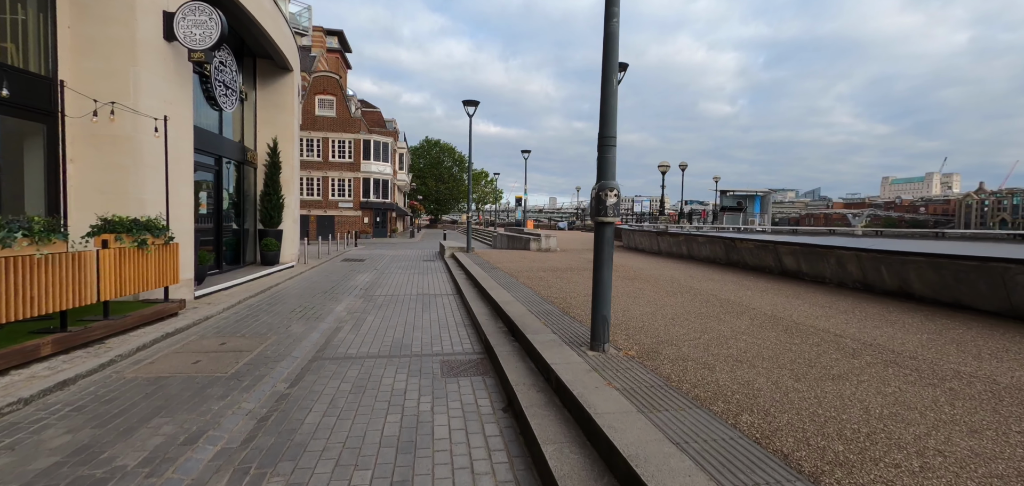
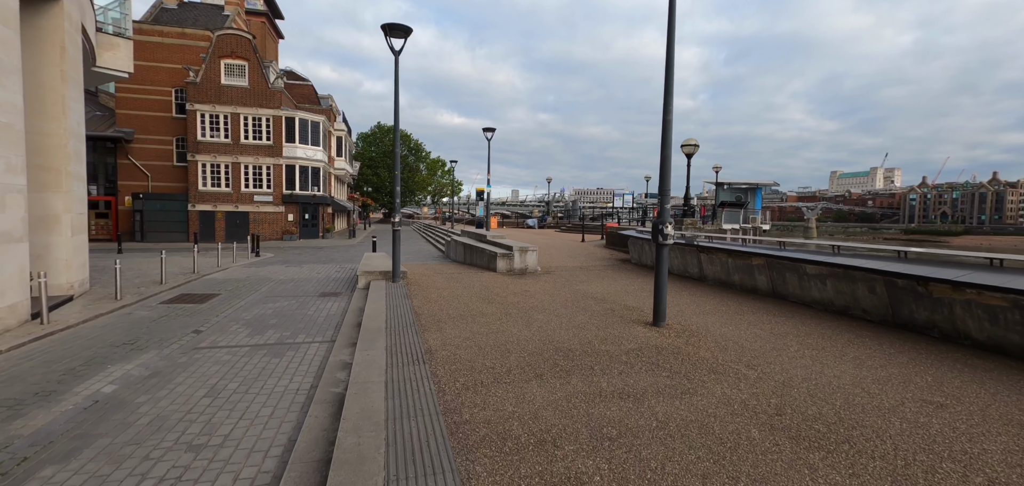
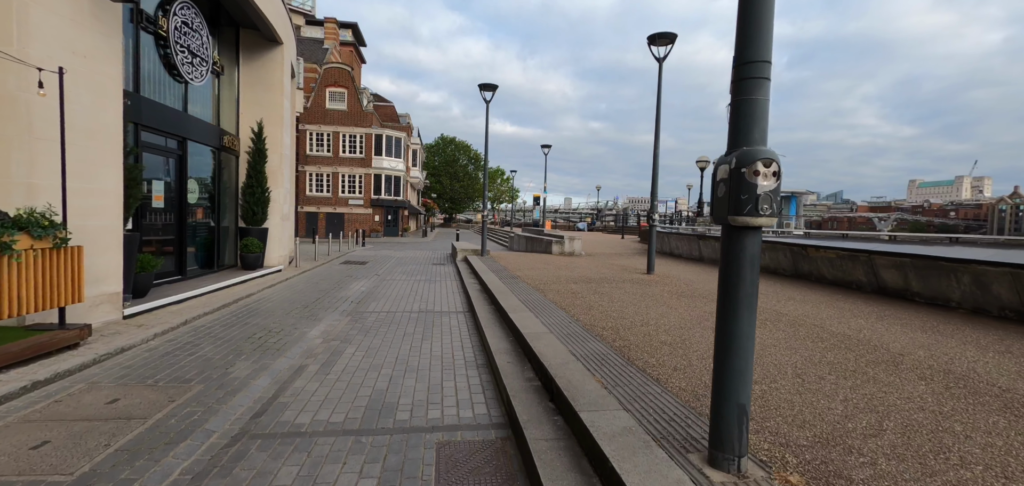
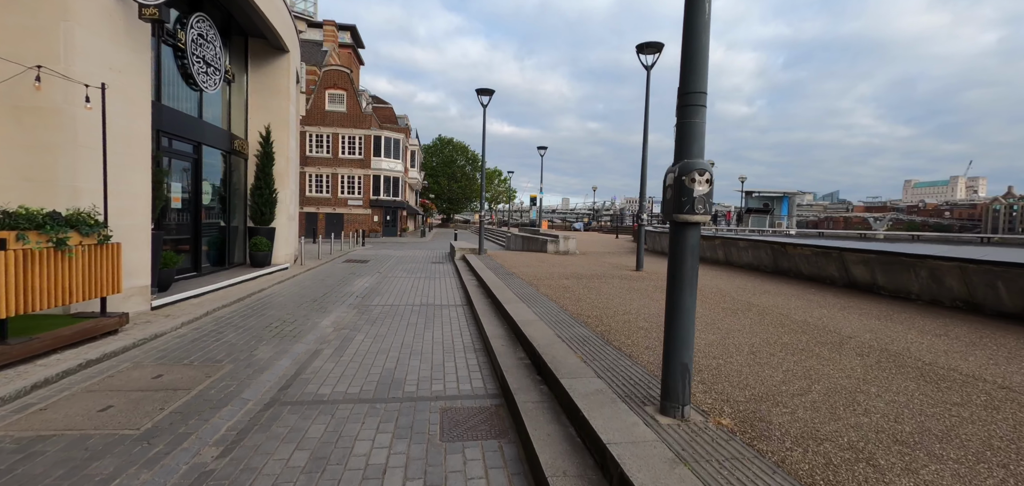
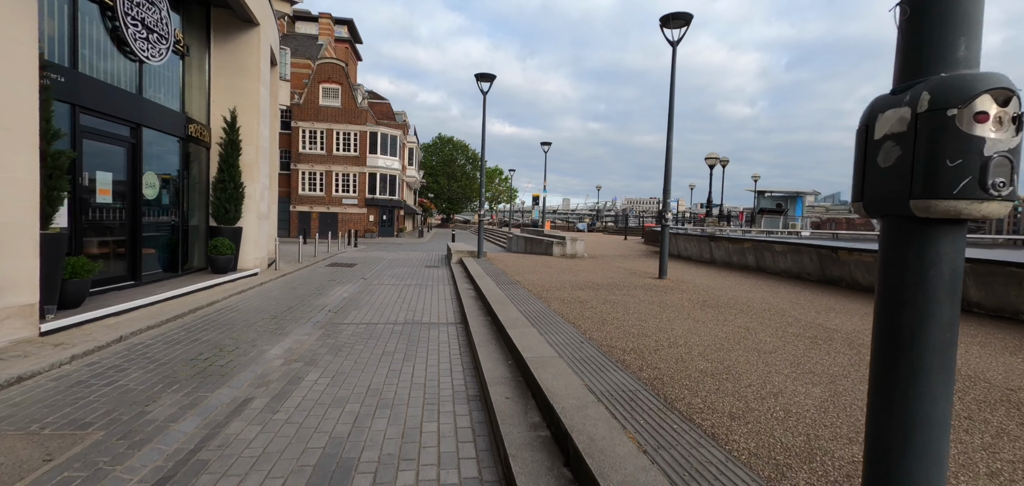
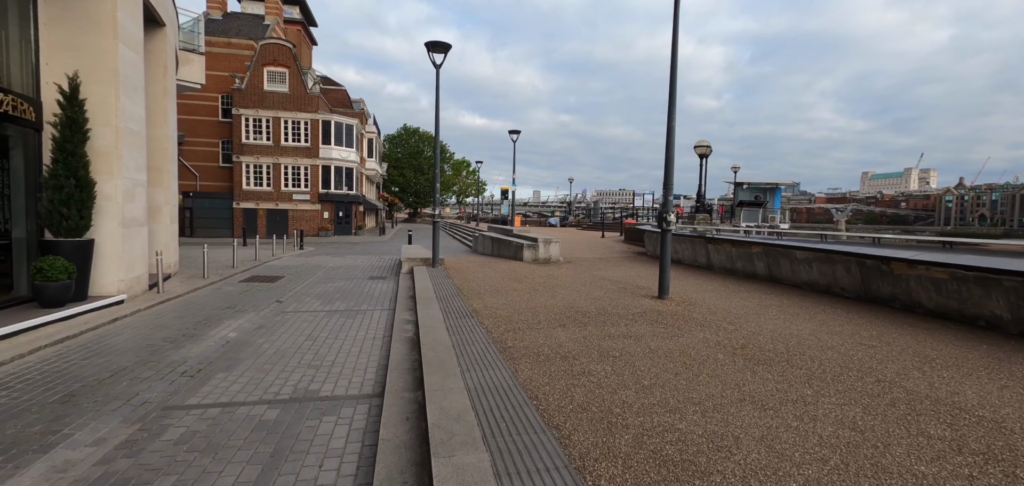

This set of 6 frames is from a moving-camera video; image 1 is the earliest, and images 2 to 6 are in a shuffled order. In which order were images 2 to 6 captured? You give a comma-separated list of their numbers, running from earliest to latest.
4, 3, 5, 6, 2
